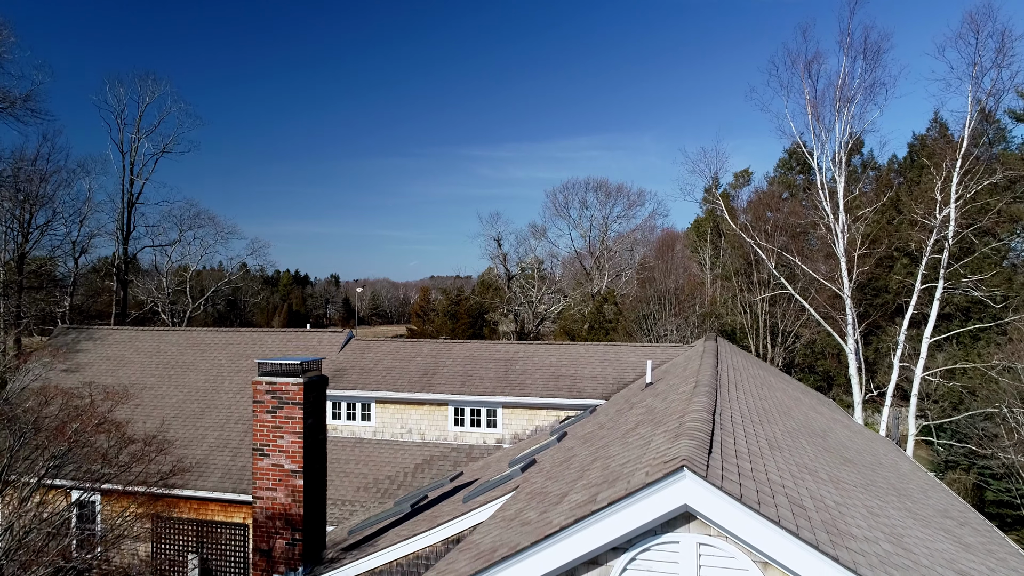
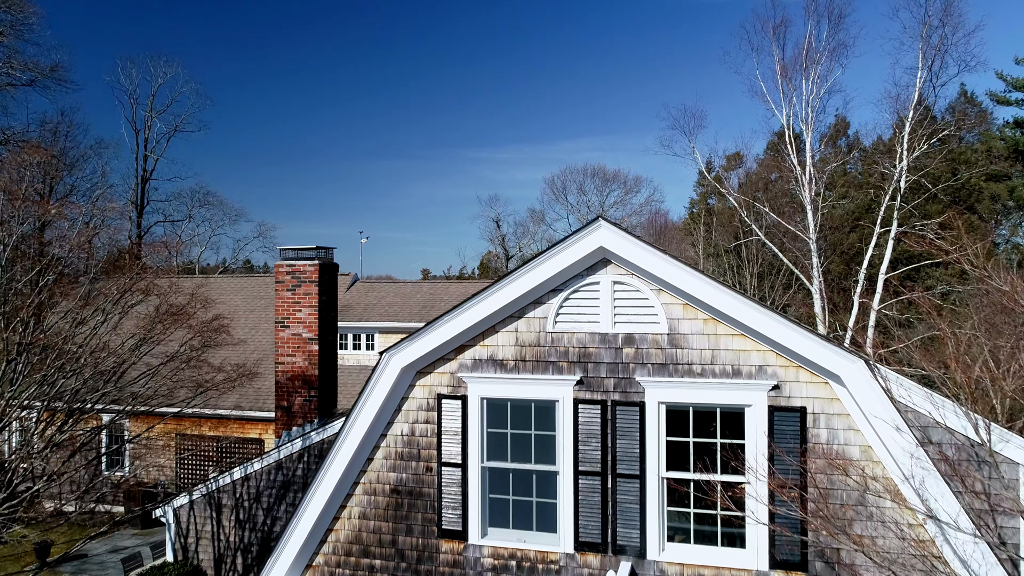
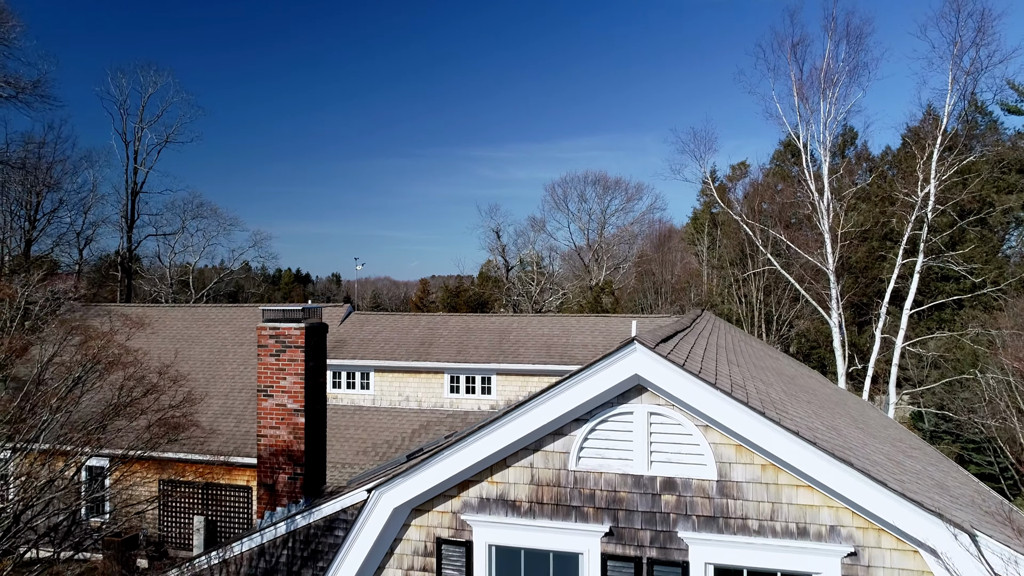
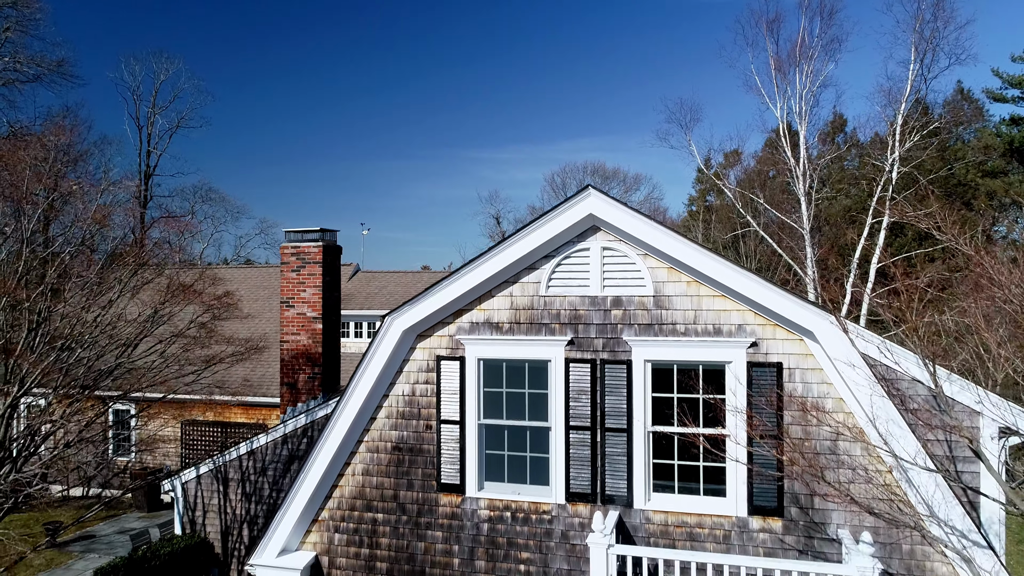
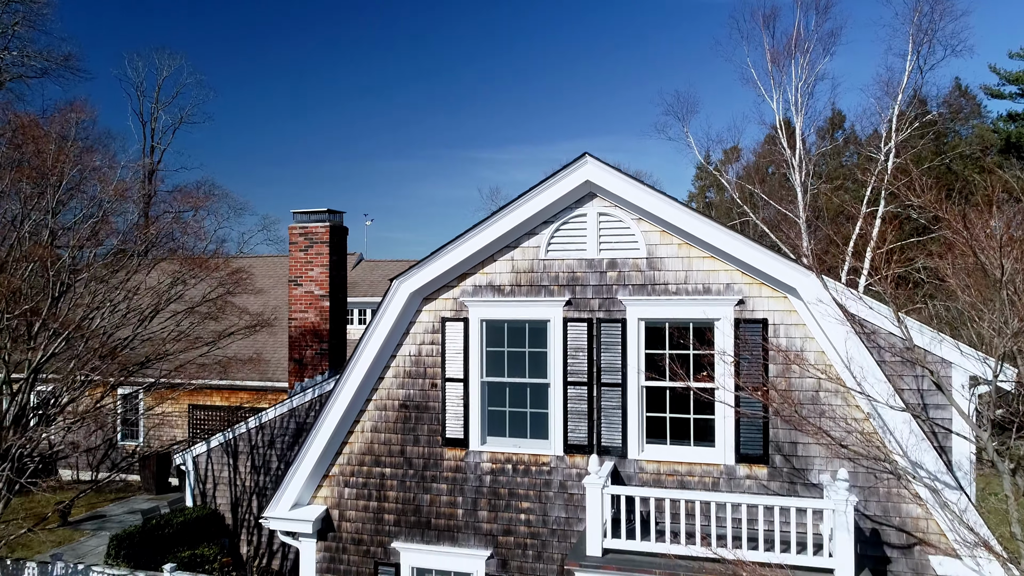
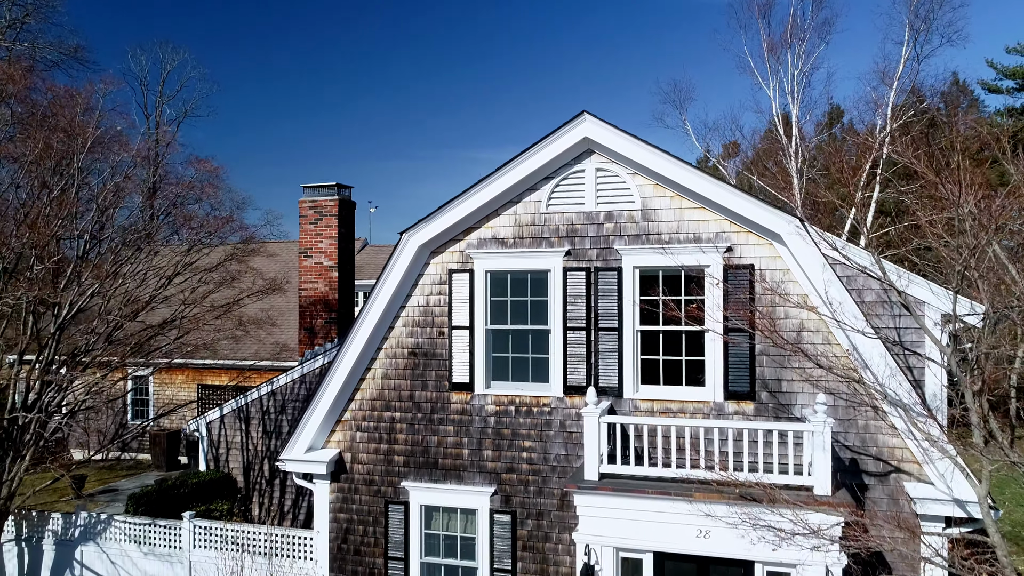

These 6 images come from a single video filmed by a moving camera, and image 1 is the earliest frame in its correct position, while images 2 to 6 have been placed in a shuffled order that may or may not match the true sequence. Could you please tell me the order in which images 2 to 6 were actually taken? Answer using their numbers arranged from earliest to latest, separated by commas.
3, 2, 4, 5, 6
